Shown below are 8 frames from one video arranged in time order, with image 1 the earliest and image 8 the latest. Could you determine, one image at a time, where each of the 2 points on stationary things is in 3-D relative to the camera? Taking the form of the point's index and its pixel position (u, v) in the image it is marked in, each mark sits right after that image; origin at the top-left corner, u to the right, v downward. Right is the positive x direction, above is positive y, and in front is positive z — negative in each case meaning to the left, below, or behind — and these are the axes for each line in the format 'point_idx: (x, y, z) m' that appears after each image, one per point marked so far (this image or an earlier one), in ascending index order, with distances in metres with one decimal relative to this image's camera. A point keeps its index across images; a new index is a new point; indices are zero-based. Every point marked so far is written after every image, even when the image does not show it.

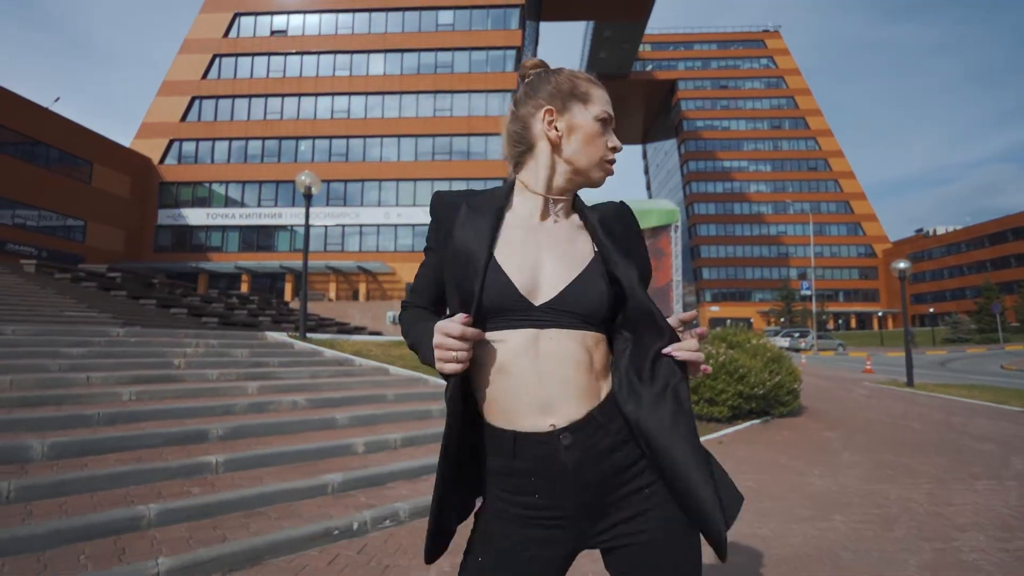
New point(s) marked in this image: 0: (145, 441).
0: (-3.5, -1.5, +5.0) m
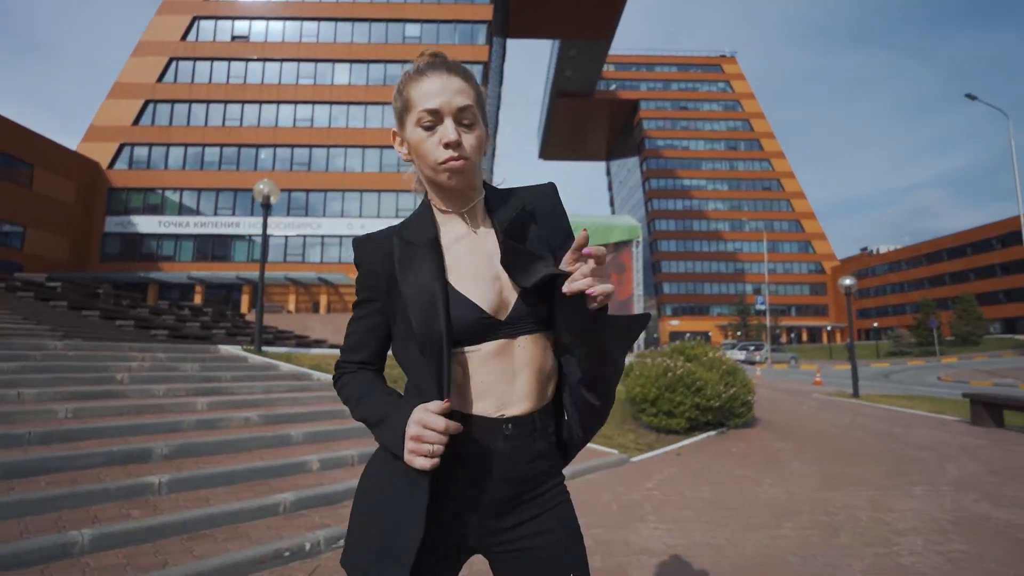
0: (-3.9, -1.6, +4.7) m
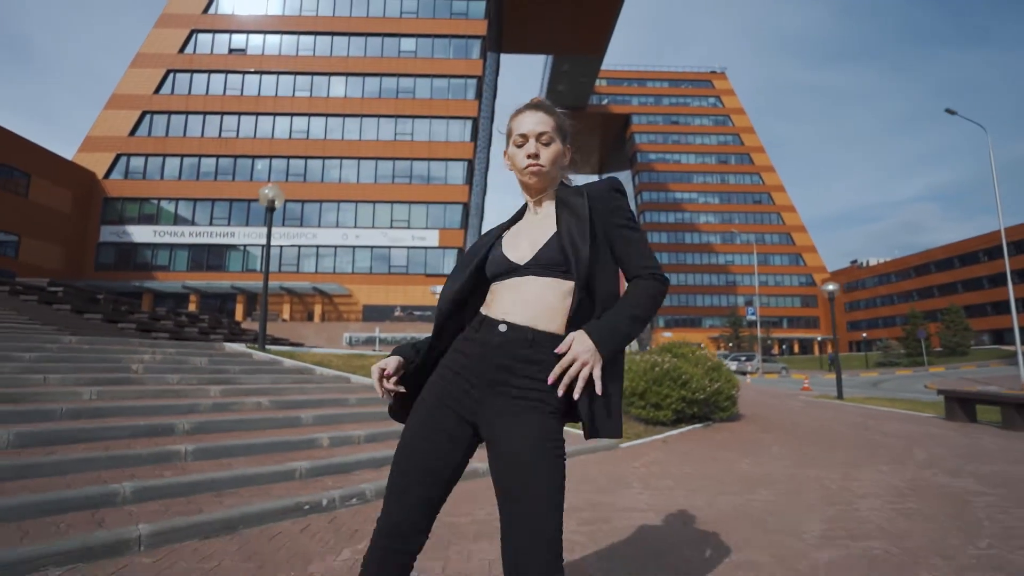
0: (-3.9, -1.4, +5.1) m
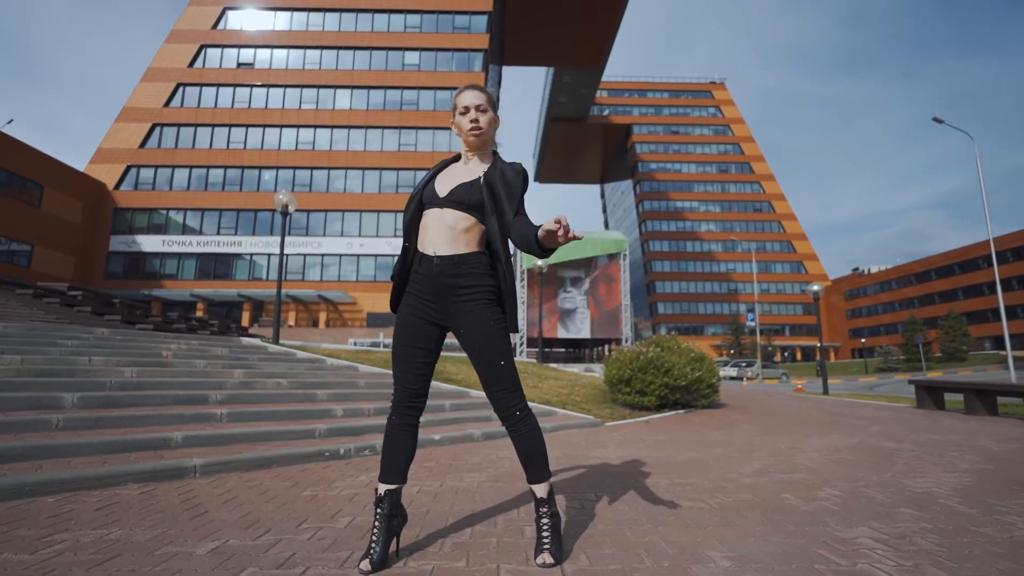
0: (-4.1, -1.3, +5.9) m
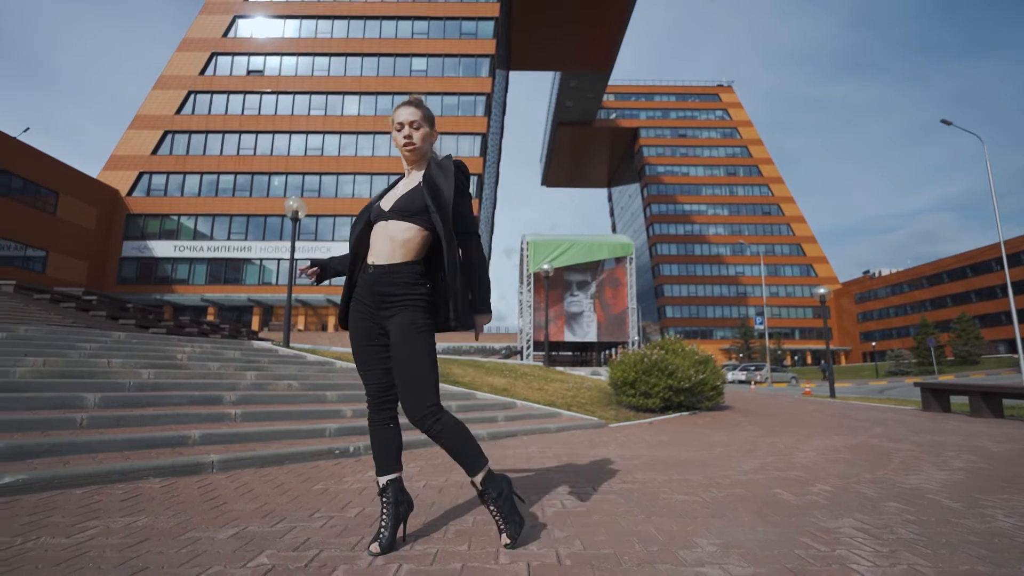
0: (-4.0, -1.3, +6.1) m
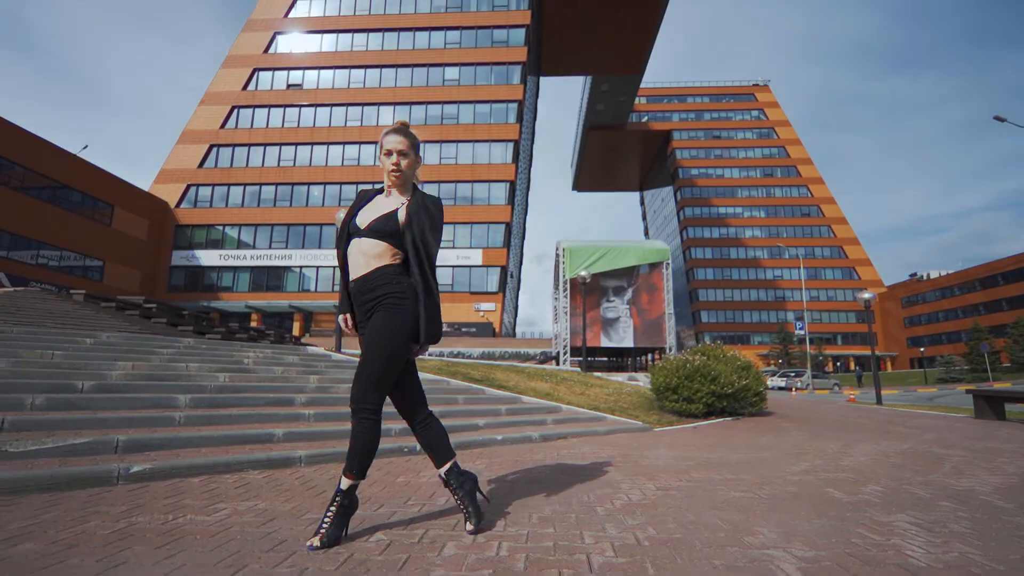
0: (-3.4, -1.5, +6.7) m
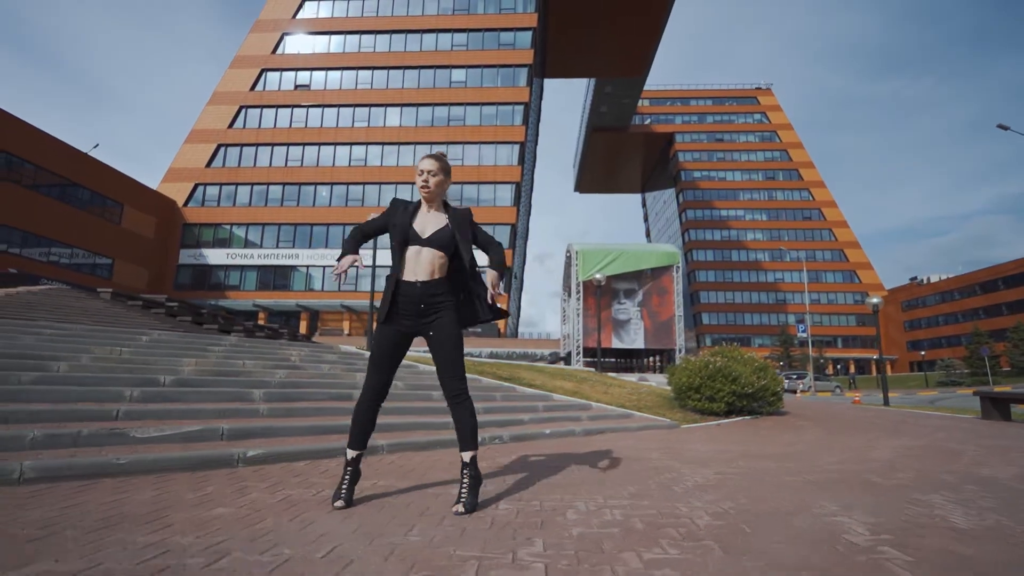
0: (-2.7, -1.5, +7.2) m
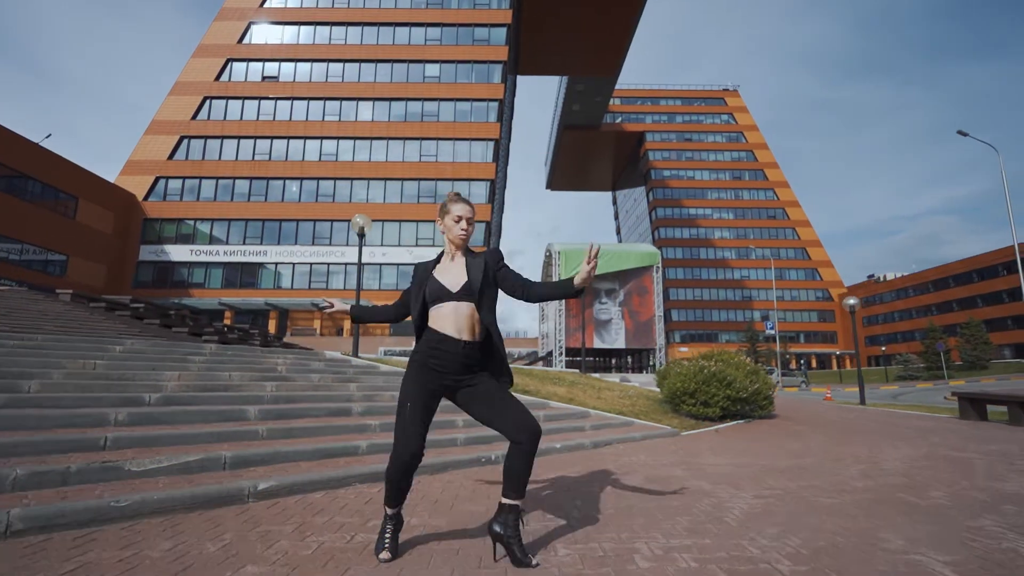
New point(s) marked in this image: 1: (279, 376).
0: (-2.6, -1.6, +6.8) m
1: (-4.0, -1.5, +8.7) m
